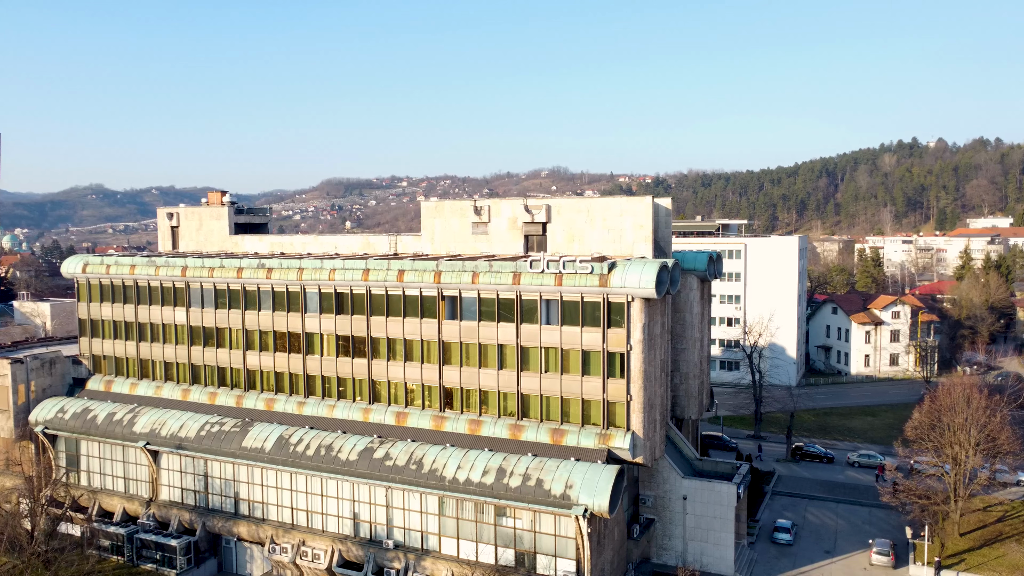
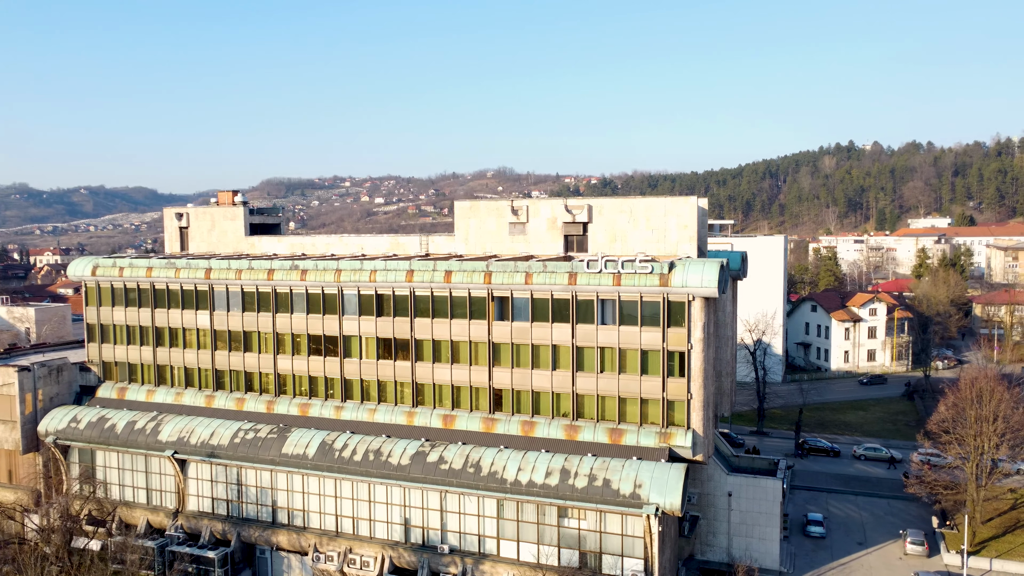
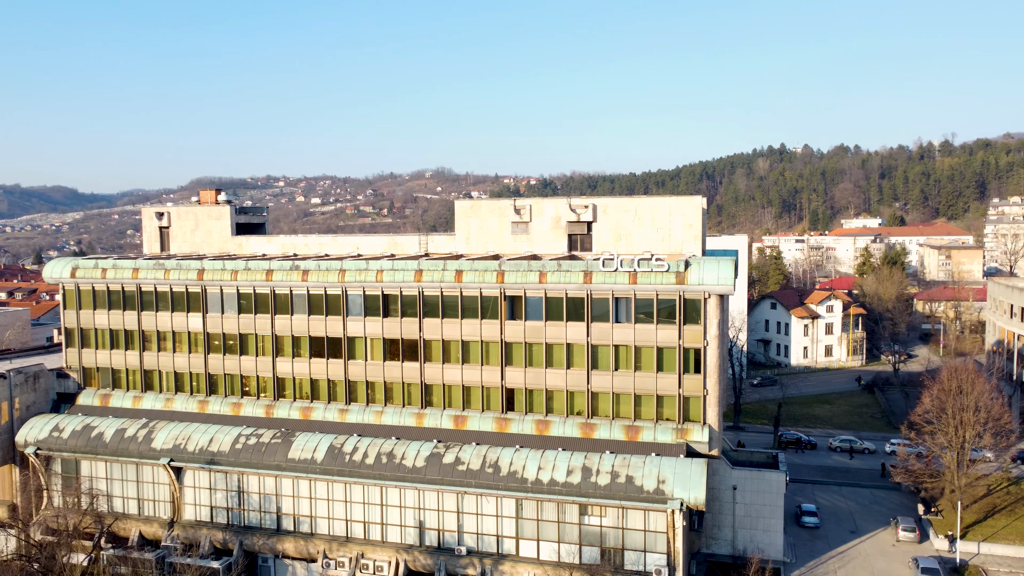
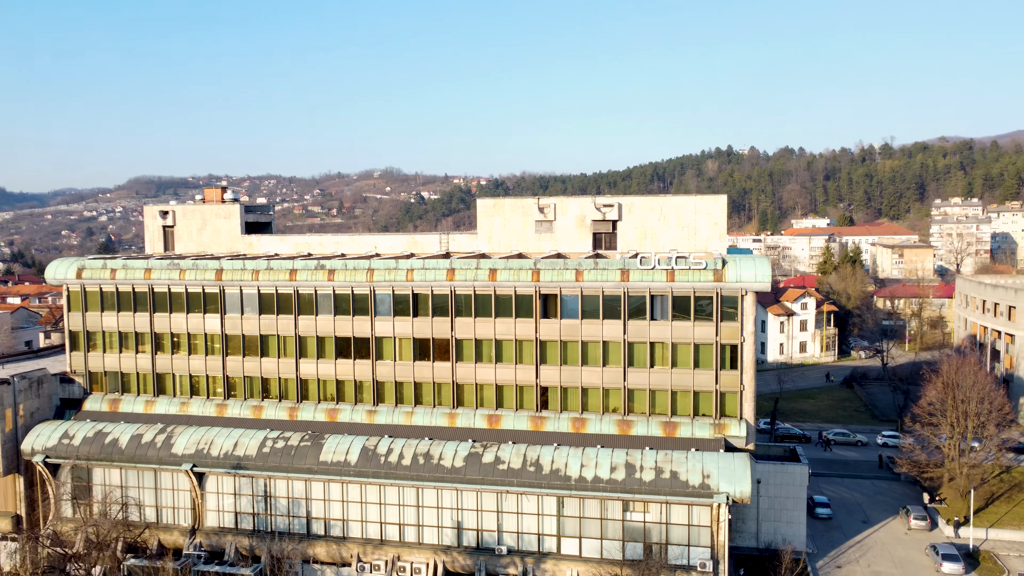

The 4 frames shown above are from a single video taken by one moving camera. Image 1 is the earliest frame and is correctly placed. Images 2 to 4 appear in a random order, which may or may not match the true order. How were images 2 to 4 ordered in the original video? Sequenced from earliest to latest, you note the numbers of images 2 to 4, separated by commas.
2, 3, 4
